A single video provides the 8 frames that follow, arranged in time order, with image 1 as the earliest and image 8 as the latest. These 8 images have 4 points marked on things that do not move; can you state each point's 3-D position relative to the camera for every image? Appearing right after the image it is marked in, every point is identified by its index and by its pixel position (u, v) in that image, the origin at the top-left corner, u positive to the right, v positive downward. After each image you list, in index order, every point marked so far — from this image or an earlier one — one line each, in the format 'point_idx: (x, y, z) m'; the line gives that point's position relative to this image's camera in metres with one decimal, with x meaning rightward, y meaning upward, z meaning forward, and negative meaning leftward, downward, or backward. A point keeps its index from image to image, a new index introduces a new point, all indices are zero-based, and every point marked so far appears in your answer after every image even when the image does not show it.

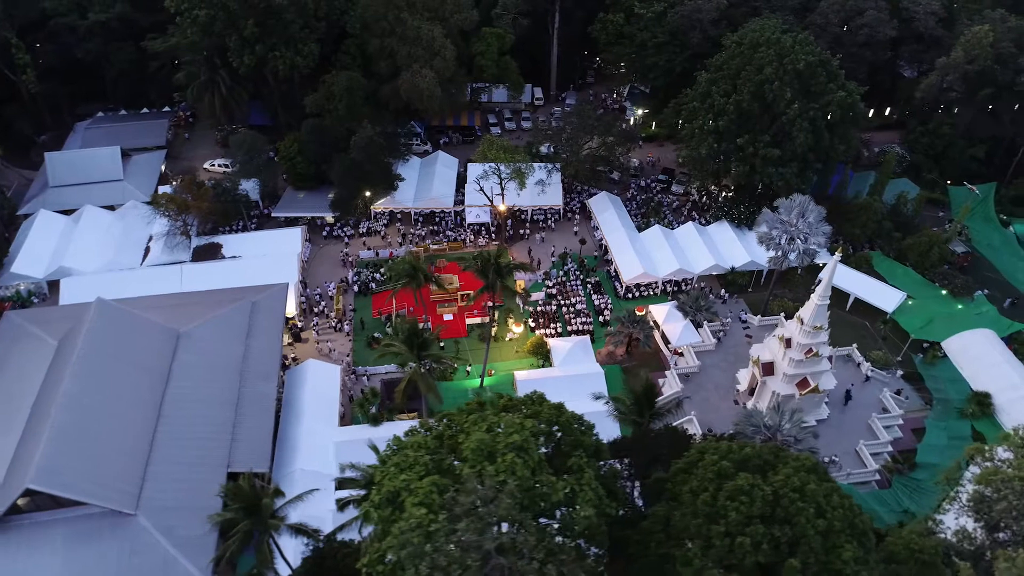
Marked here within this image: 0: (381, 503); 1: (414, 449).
0: (-3.6, -6.0, +18.6) m
1: (-2.8, -4.8, +19.8) m
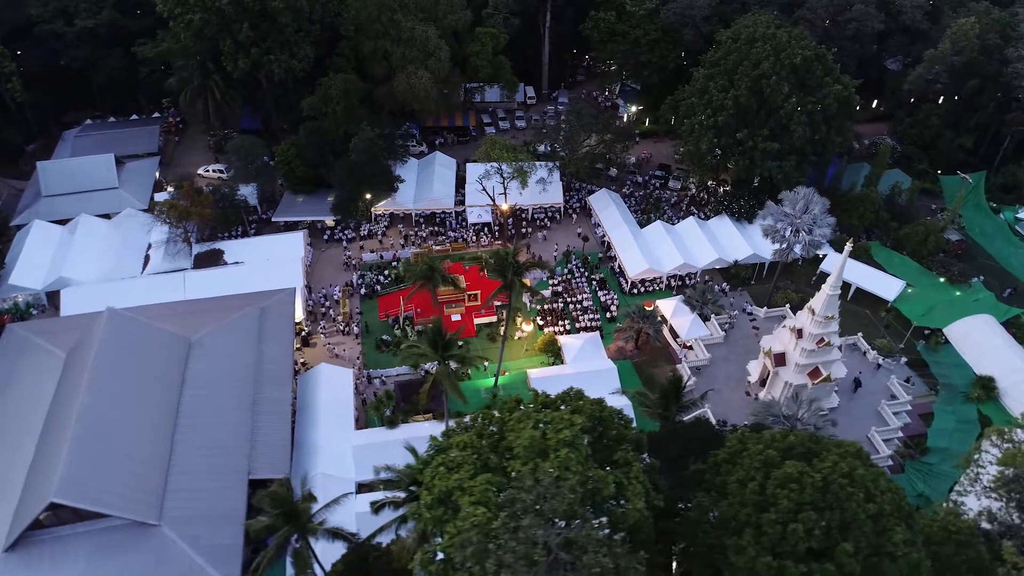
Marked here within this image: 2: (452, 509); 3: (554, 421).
0: (-2.2, -6.0, +18.6) m
1: (-1.5, -4.8, +19.8) m
2: (-1.5, -6.2, +18.6) m
3: (+1.4, -3.9, +19.6) m
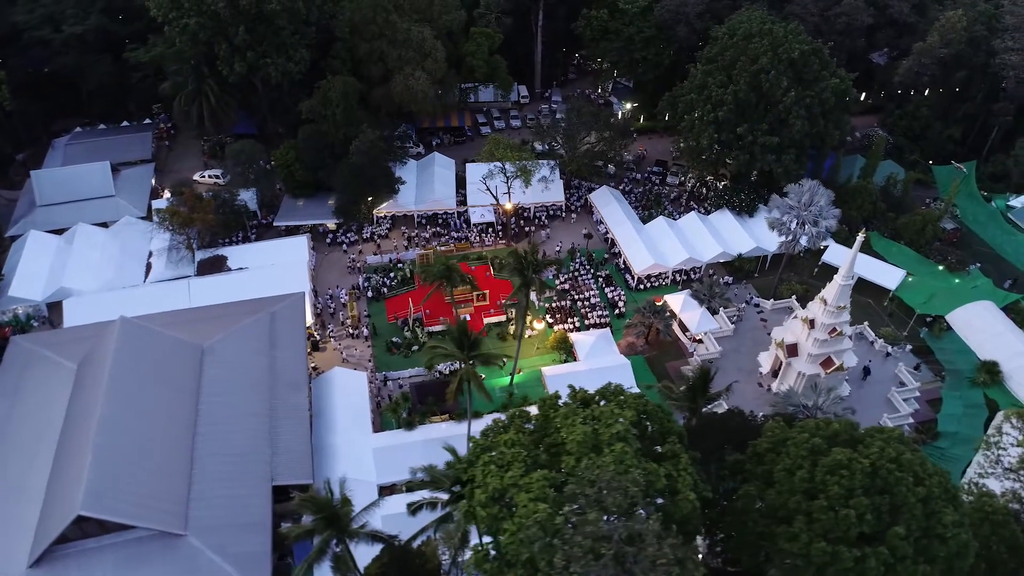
0: (-0.7, -6.0, +18.7) m
1: (0.0, -4.7, +19.8) m
2: (0.0, -6.2, +18.7) m
3: (+2.8, -3.8, +19.7) m
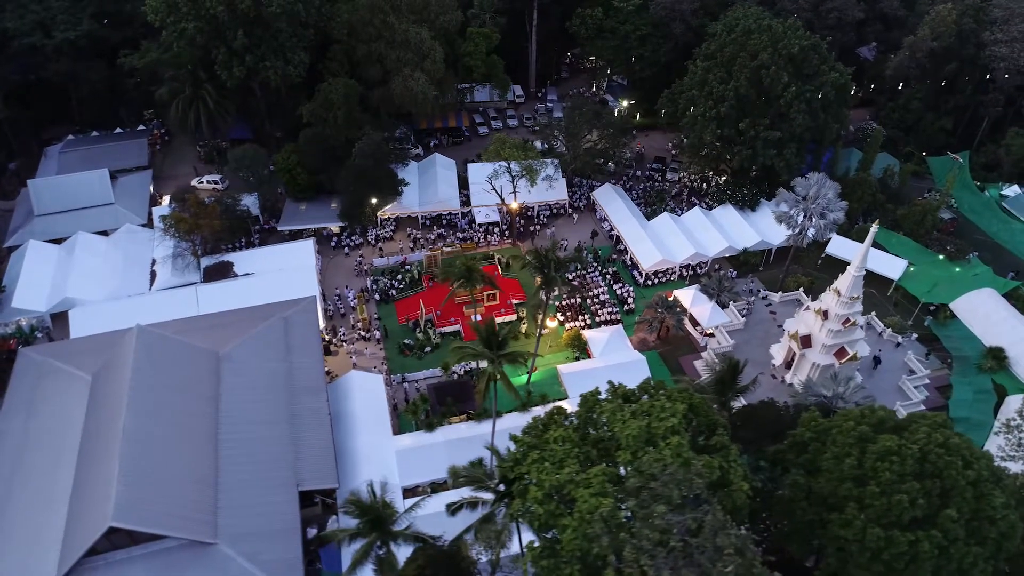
0: (+0.9, -5.9, +18.7) m
1: (+1.5, -4.6, +19.9) m
2: (+1.6, -6.1, +18.8) m
3: (+4.2, -3.6, +19.9) m
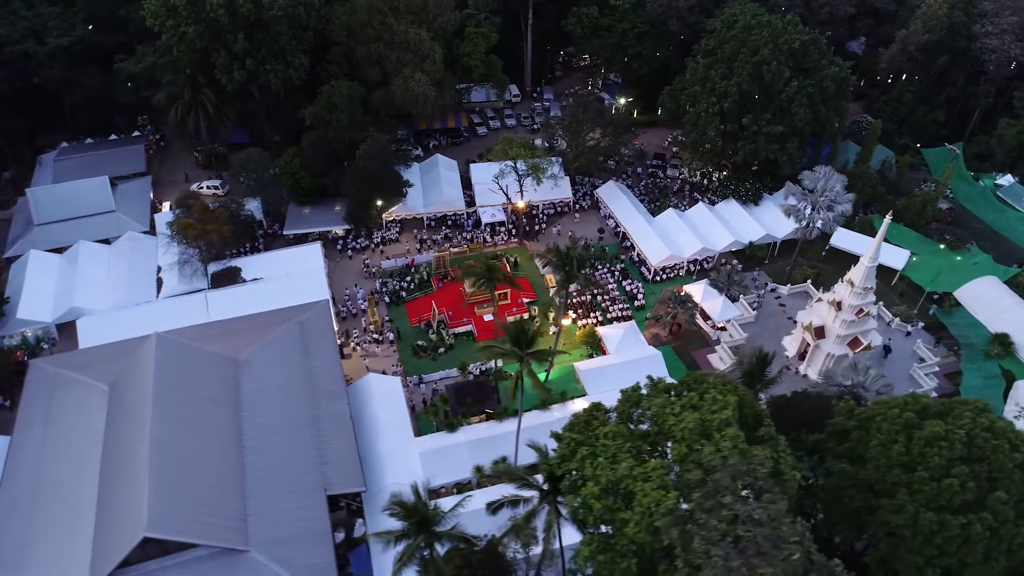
0: (+2.5, -5.8, +18.8) m
1: (+3.0, -4.5, +20.0) m
2: (+3.2, -6.0, +18.9) m
3: (+5.8, -3.5, +20.1) m
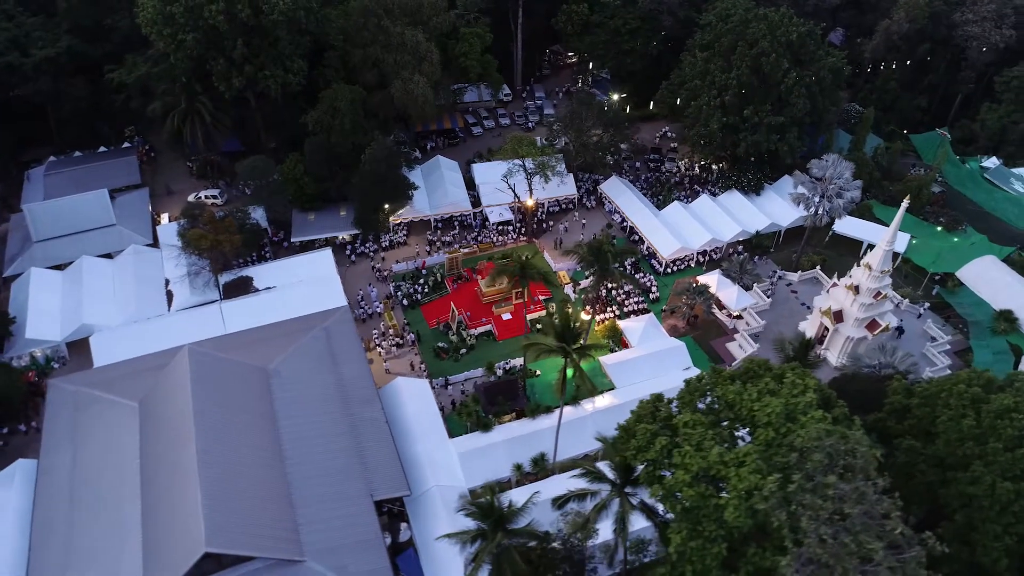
0: (+5.1, -5.5, +19.2) m
1: (+5.5, -4.2, +20.4) m
2: (+5.8, -5.7, +19.2) m
3: (+8.2, -3.1, +20.5) m
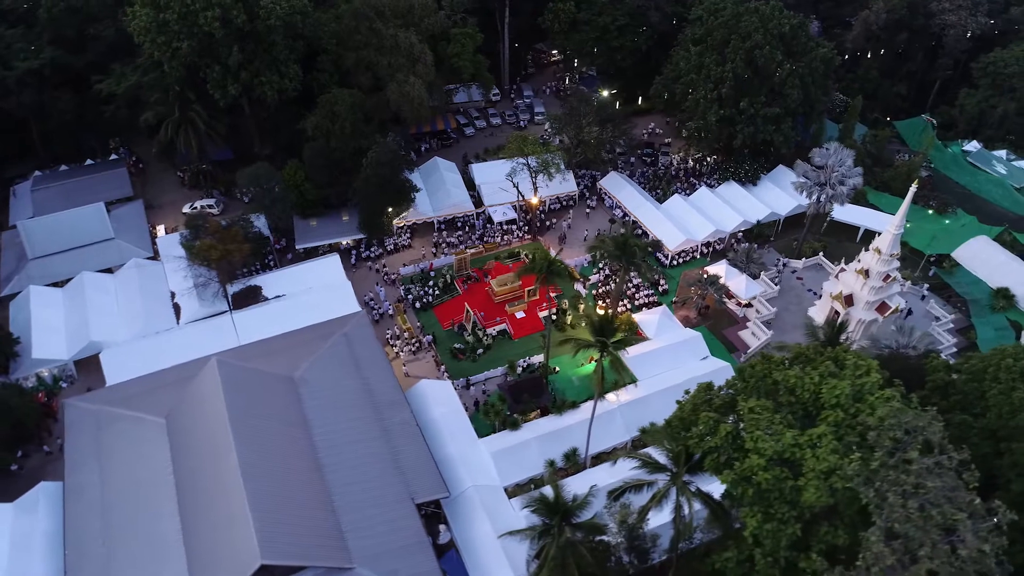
0: (+7.4, -5.2, +19.6) m
1: (+7.7, -3.9, +20.8) m
2: (+8.1, -5.3, +19.7) m
3: (+10.3, -2.6, +21.1) m
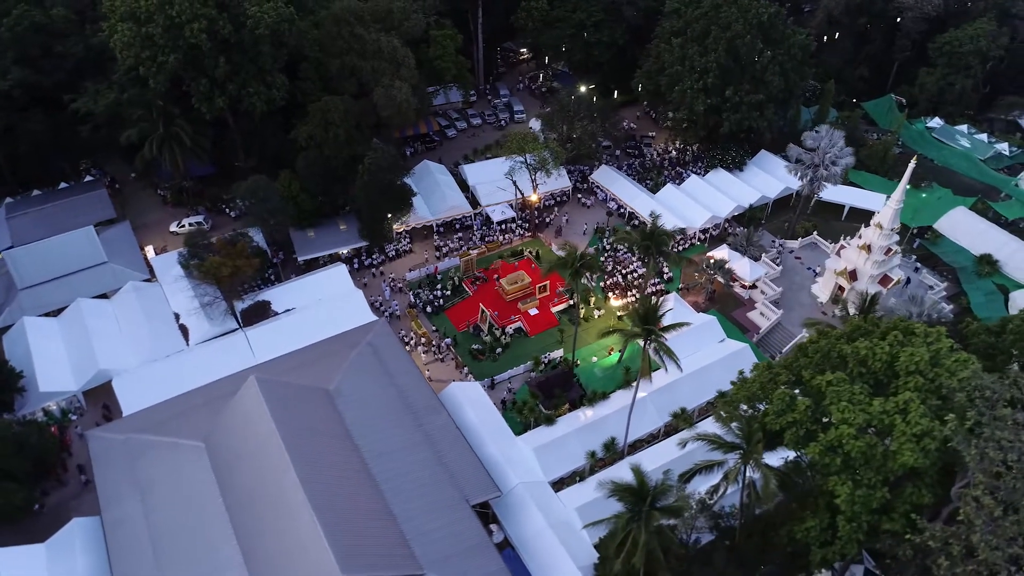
0: (+10.4, -4.5, +20.5) m
1: (+10.6, -3.2, +21.8) m
2: (+11.1, -4.6, +20.7) m
3: (+13.1, -1.7, +22.2) m
